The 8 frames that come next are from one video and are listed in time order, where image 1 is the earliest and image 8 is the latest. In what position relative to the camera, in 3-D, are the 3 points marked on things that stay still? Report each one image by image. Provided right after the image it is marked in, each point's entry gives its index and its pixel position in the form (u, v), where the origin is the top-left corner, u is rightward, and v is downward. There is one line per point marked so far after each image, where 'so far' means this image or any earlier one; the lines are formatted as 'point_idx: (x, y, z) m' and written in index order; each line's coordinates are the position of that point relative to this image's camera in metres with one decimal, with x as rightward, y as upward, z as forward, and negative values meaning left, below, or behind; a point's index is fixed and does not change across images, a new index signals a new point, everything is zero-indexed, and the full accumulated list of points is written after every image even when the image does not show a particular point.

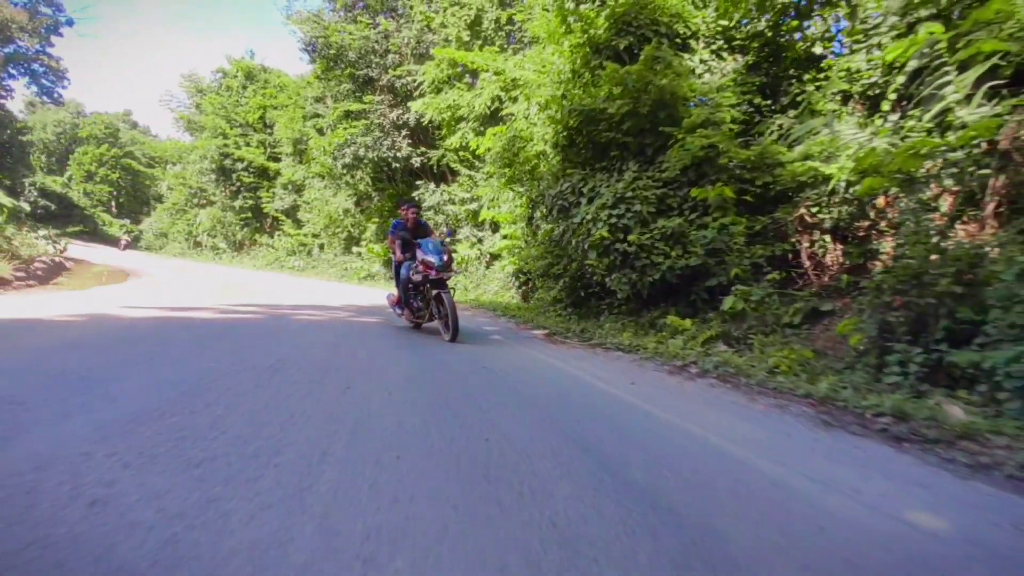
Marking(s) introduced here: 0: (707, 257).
0: (+2.6, +0.4, +8.5) m
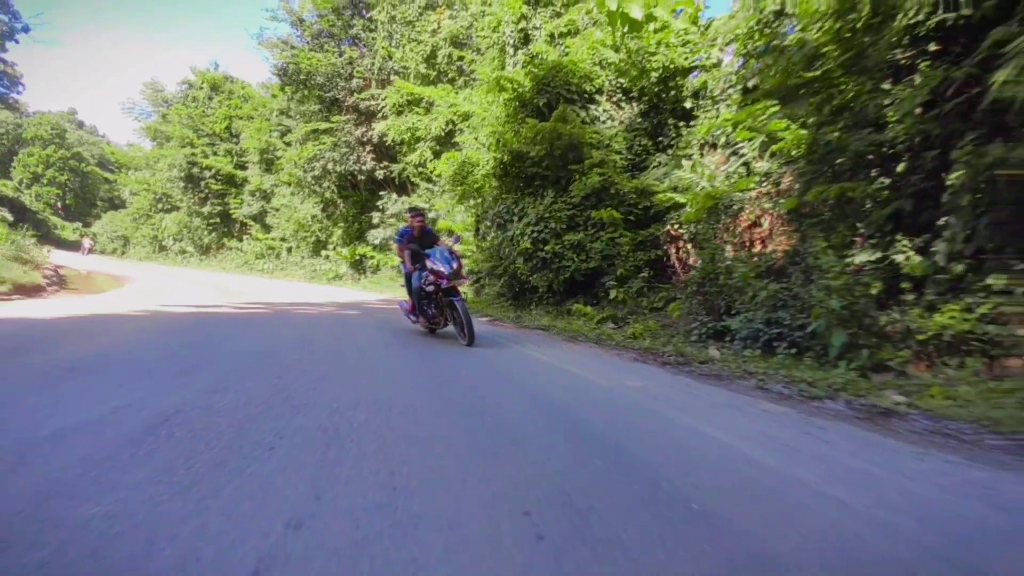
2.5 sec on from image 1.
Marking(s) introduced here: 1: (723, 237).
0: (+1.6, +0.5, +11.7) m
1: (+3.4, +0.8, +9.9) m
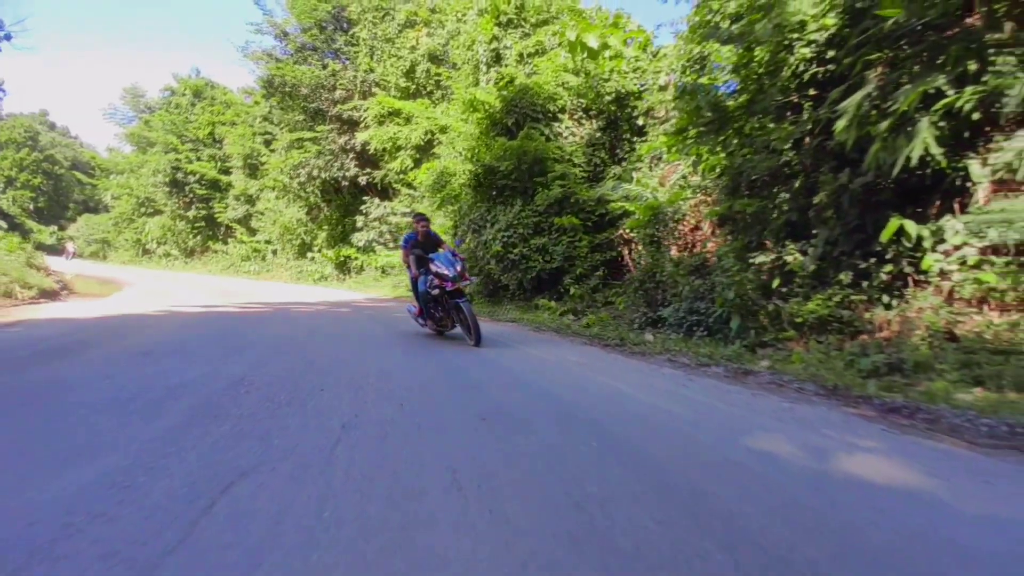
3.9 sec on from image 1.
0: (+1.1, +0.5, +13.4) m
1: (+2.8, +0.9, +11.6) m
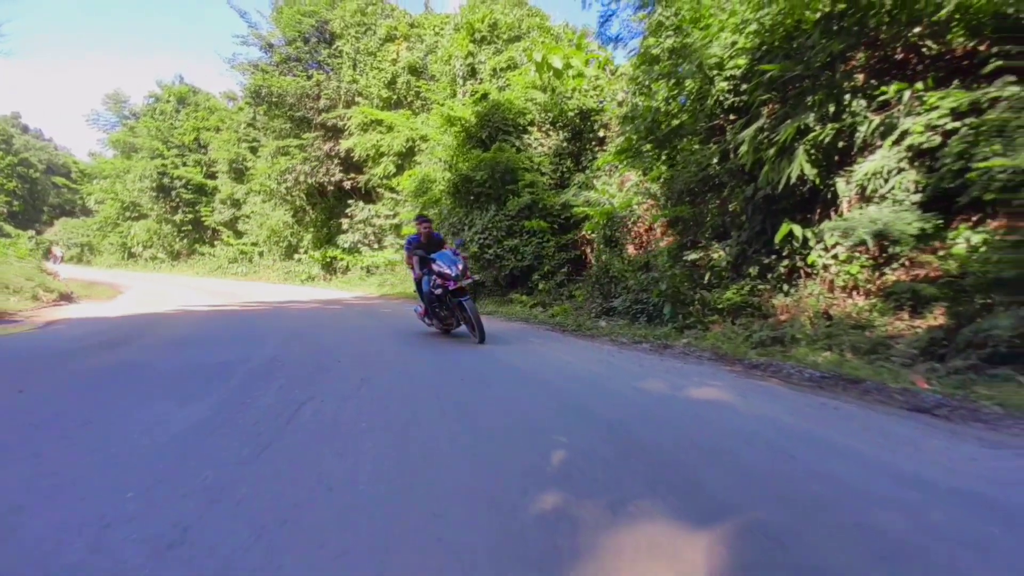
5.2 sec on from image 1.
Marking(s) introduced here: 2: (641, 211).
0: (+0.5, +0.6, +15.0) m
1: (+2.3, +1.0, +13.3) m
2: (+2.6, +1.5, +12.9) m
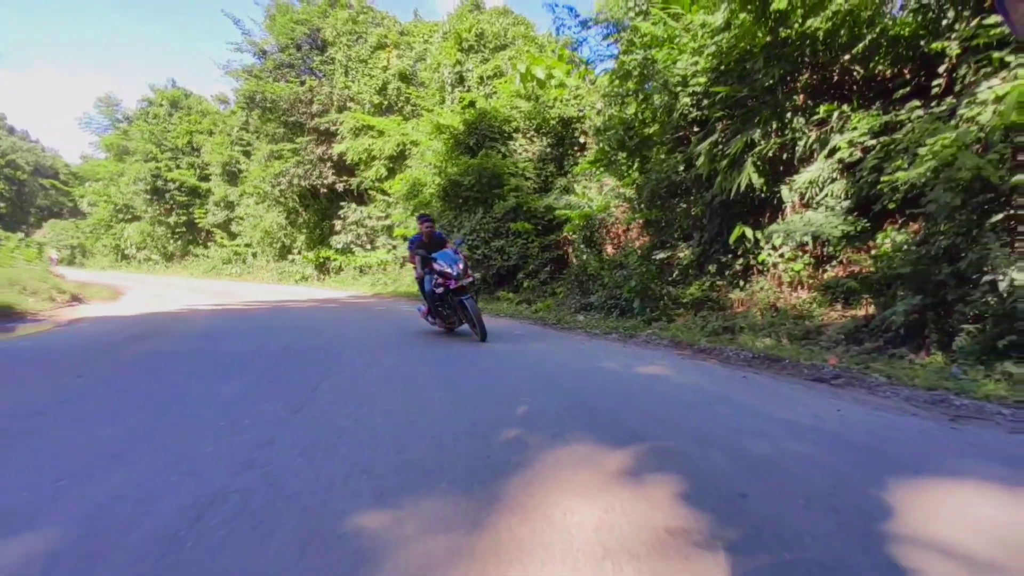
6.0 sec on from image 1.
0: (+0.2, +0.7, +16.0) m
1: (+2.0, +1.1, +14.3) m
2: (+2.3, +1.6, +13.9) m
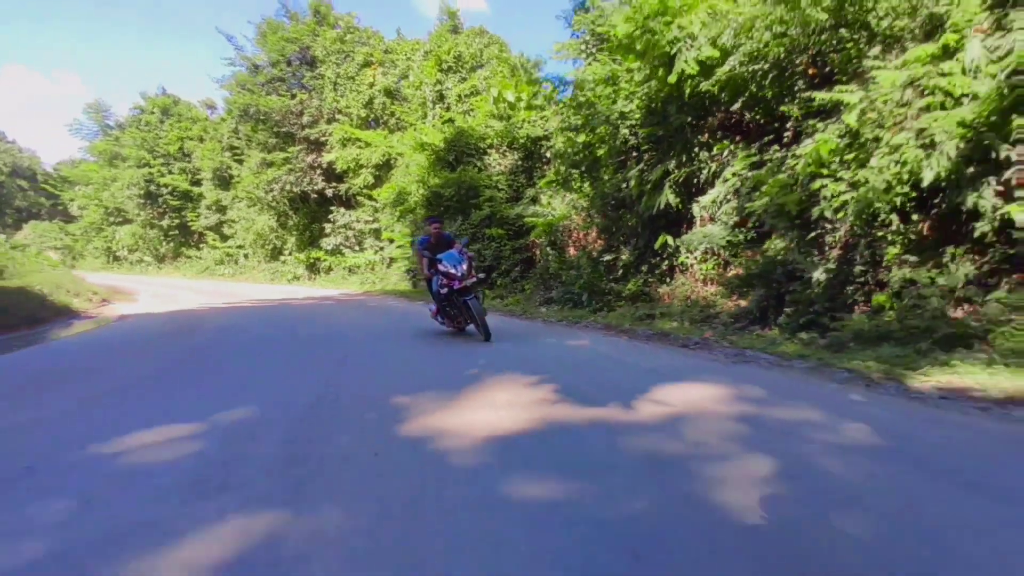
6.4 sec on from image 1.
0: (-0.5, +0.8, +18.4) m
1: (+1.3, +1.2, +16.8) m
2: (+1.6, +1.7, +16.4) m
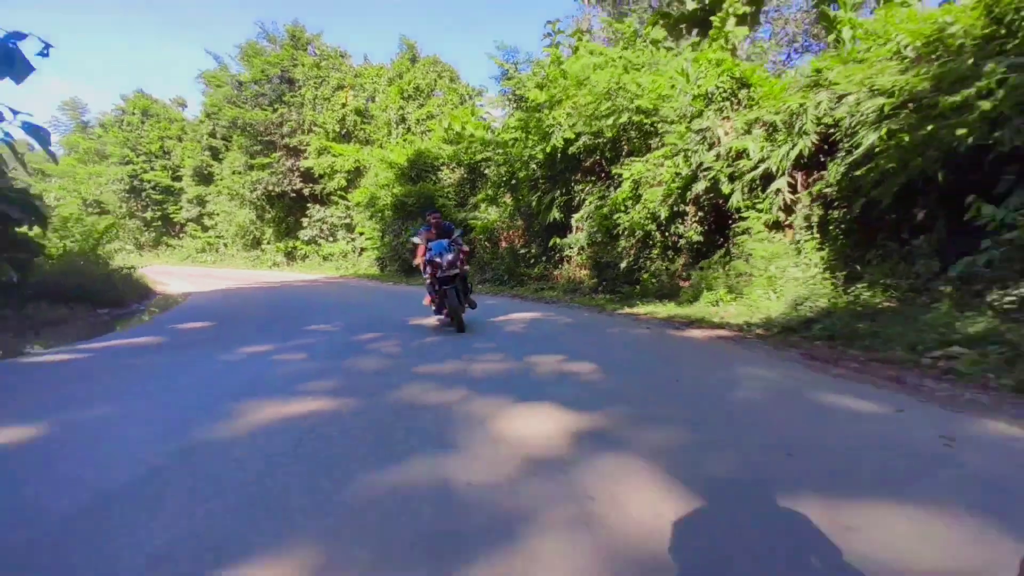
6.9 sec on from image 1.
0: (-2.6, +1.4, +24.7) m
1: (-0.6, +1.8, +23.2) m
2: (-0.3, +2.3, +22.8) m
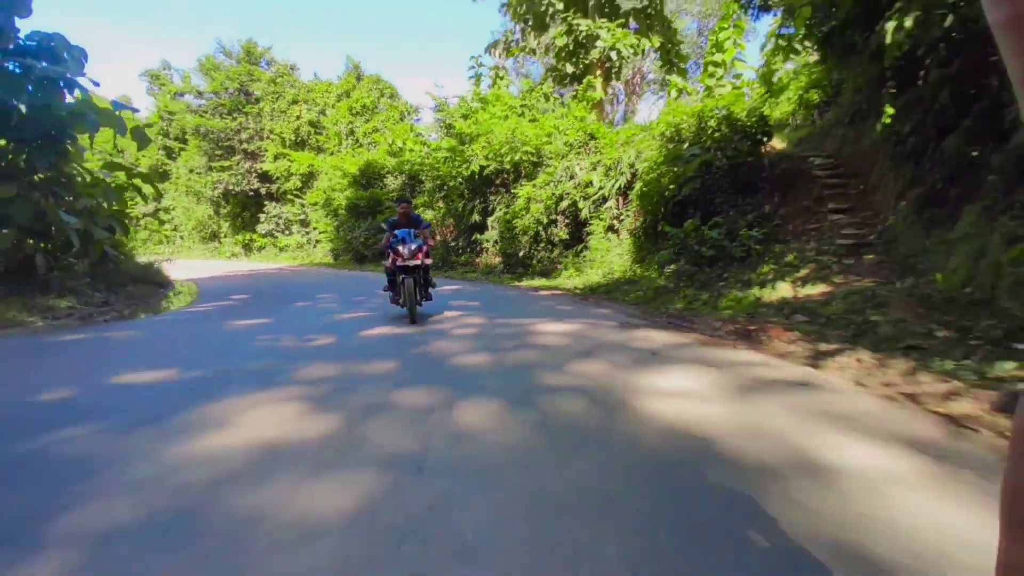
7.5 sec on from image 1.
0: (-5.8, +2.1, +30.8) m
1: (-3.7, +2.5, +29.5) m
2: (-3.4, +3.0, +29.1) m
